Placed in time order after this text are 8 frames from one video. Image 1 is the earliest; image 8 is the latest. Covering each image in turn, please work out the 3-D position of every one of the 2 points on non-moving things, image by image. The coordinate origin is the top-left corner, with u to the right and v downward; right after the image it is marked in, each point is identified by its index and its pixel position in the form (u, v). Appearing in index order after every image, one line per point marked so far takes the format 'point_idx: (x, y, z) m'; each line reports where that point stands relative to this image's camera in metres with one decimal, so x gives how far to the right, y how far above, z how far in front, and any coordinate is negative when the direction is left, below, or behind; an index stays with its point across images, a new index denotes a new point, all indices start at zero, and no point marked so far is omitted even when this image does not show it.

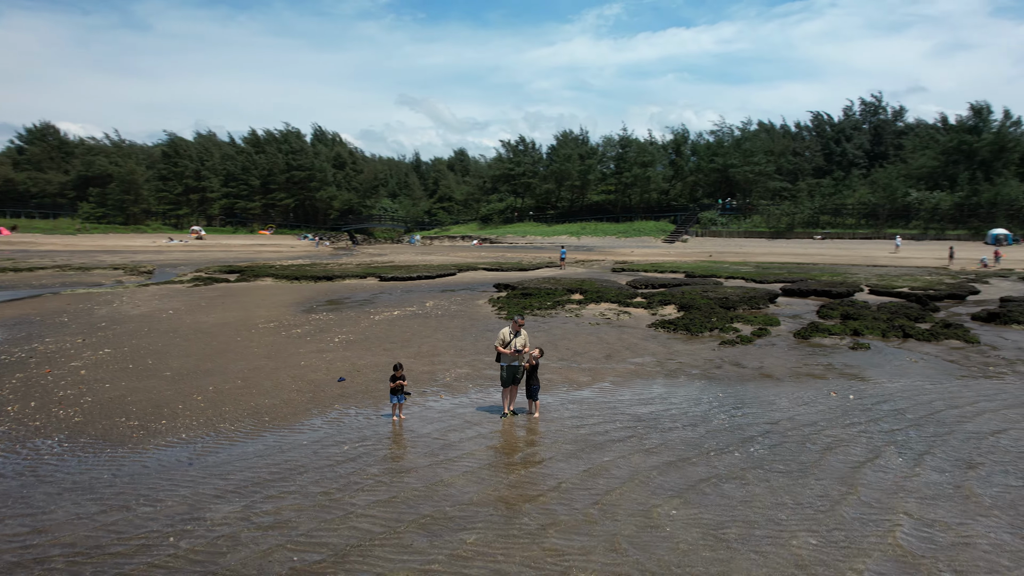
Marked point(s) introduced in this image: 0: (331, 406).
0: (-2.5, -1.7, +9.5) m
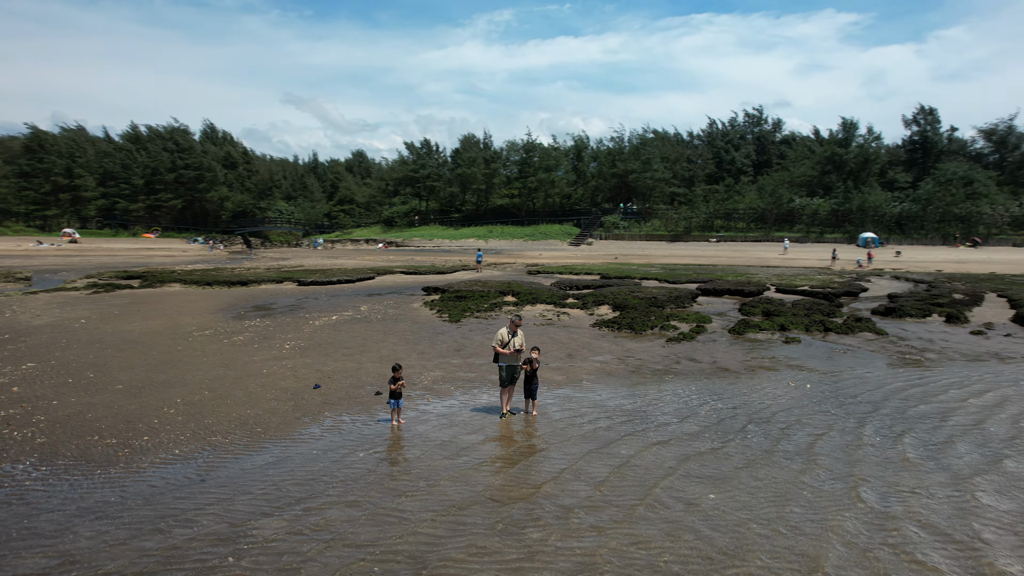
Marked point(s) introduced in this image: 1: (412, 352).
0: (-2.5, -1.7, +9.1) m
1: (-2.0, -1.3, +13.8) m
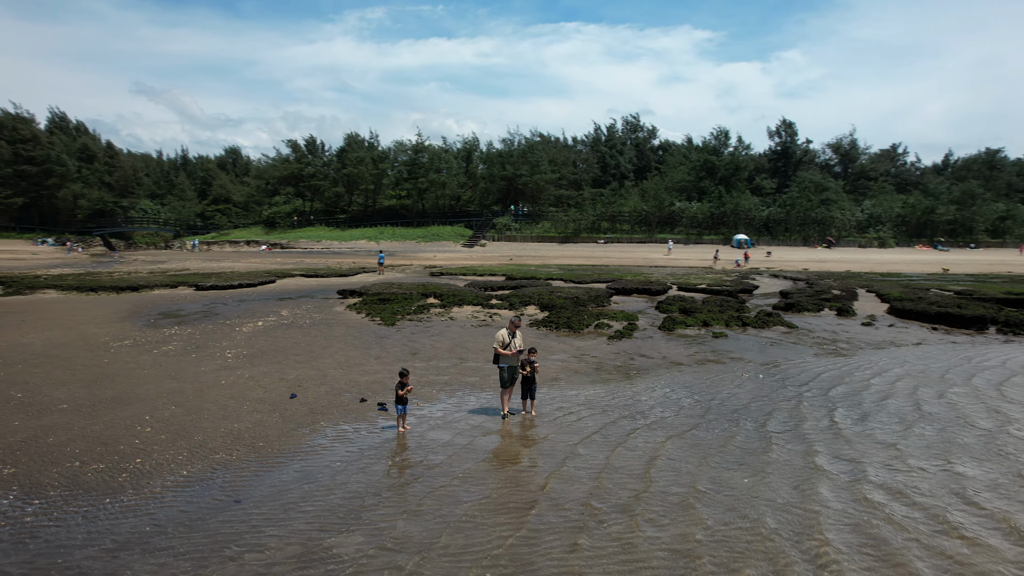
0: (-2.5, -1.7, +8.7) m
1: (-2.8, -1.4, +13.3) m
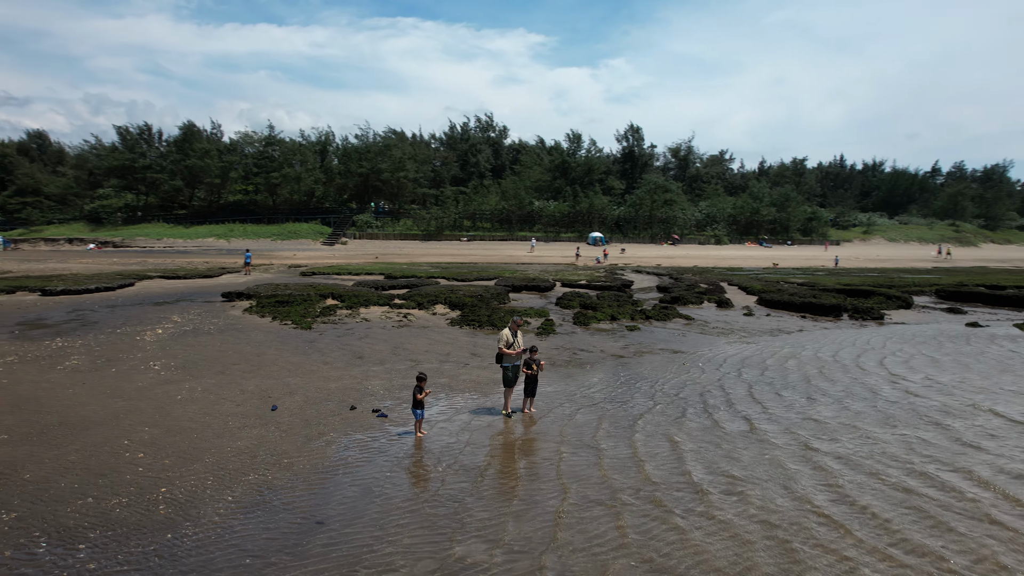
0: (-2.2, -1.8, +8.2) m
1: (-3.7, -1.4, +12.6) m
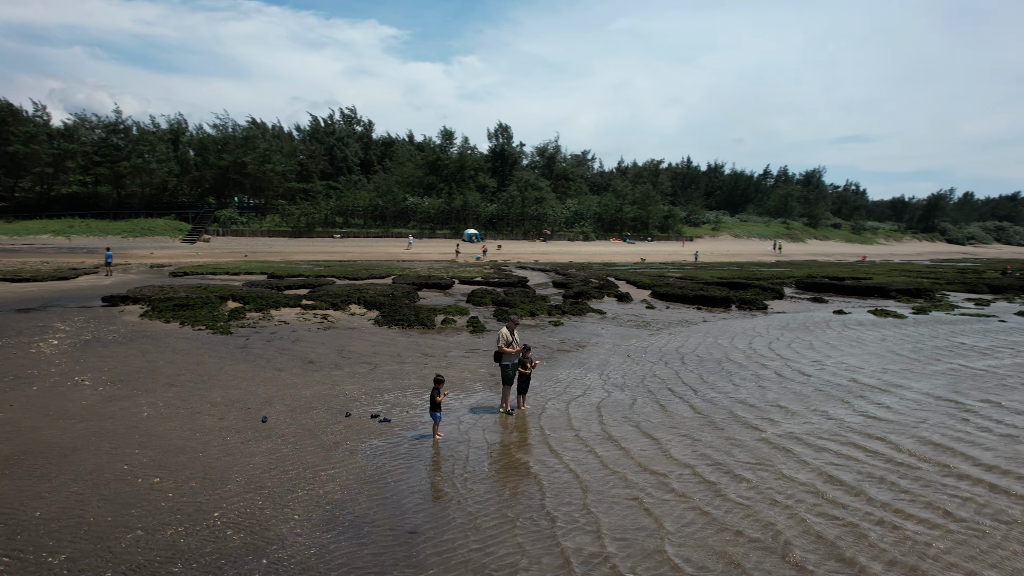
0: (-2.0, -1.8, +7.9) m
1: (-4.4, -1.4, +11.9) m
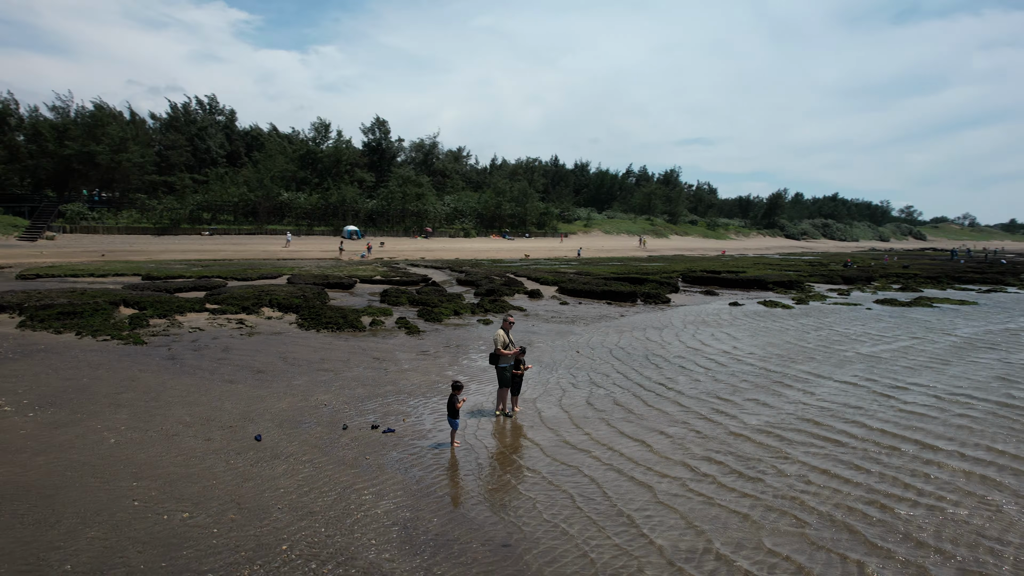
0: (-1.6, -1.9, +7.4) m
1: (-4.8, -1.5, +10.8) m
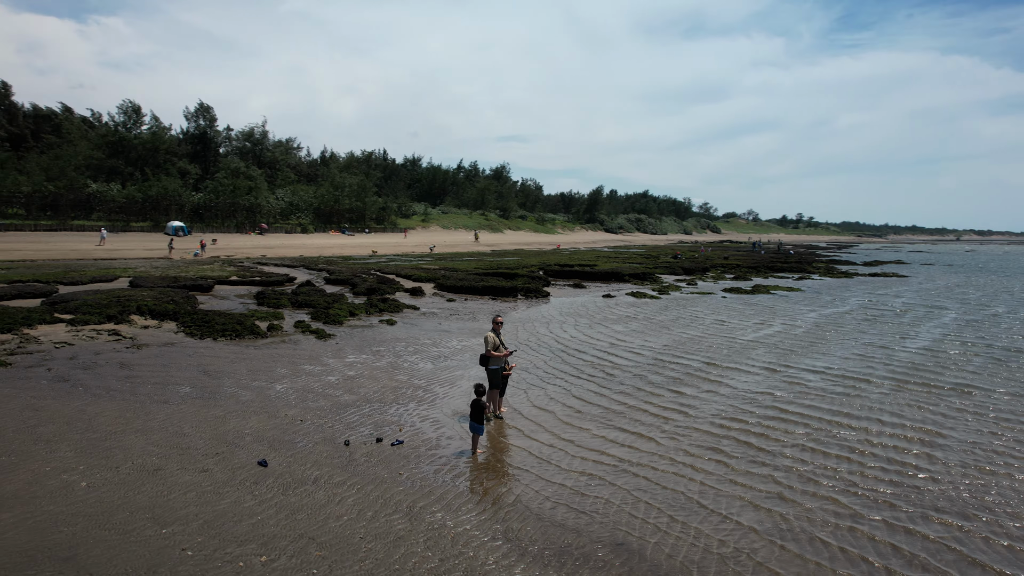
0: (-1.2, -1.9, +6.9) m
1: (-5.1, -1.6, +9.4) m
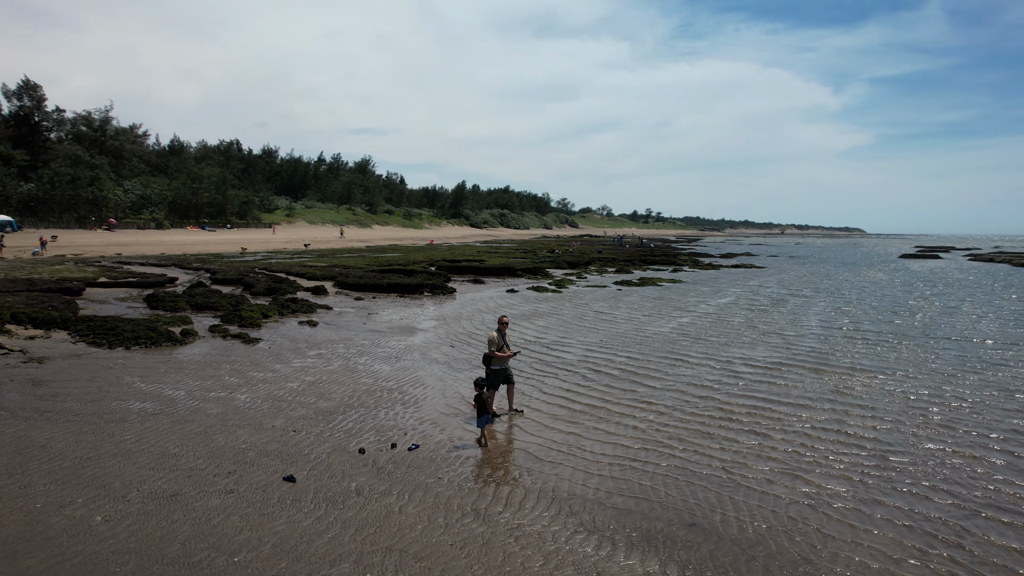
0: (-0.7, -1.9, +6.8) m
1: (-5.1, -1.7, +8.4) m
